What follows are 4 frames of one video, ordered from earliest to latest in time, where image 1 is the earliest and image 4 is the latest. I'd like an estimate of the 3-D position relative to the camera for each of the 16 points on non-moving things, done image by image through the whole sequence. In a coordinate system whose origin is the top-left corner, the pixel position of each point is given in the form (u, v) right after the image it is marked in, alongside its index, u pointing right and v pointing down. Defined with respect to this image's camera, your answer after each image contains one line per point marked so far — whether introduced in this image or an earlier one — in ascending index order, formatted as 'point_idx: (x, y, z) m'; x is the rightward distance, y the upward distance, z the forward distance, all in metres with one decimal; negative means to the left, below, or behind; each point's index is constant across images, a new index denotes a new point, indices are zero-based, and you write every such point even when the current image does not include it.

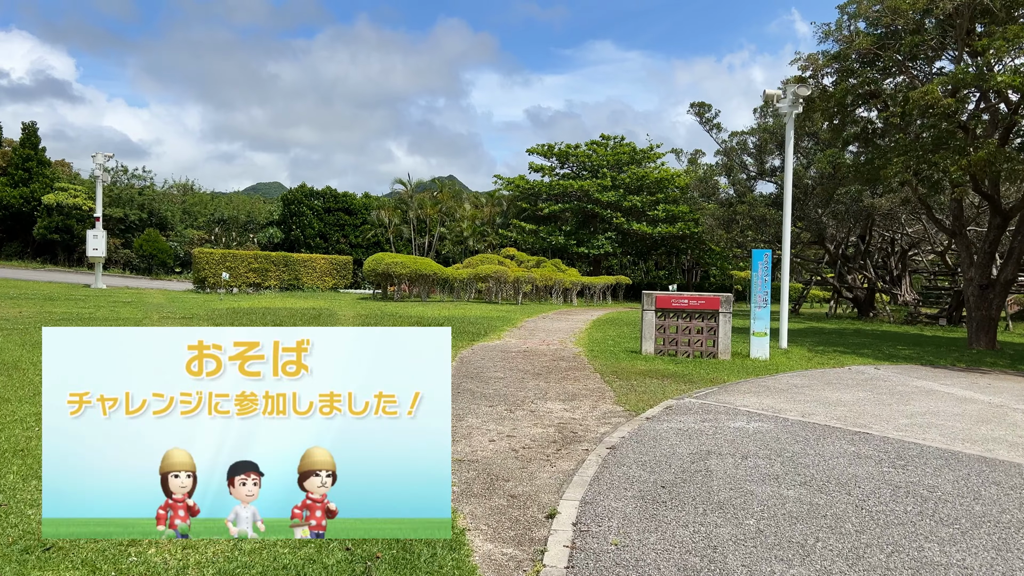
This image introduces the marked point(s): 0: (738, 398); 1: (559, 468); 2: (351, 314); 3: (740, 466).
0: (+2.7, -1.3, +7.8) m
1: (+0.3, -1.3, +4.8) m
2: (-4.7, -0.7, +18.7) m
3: (+1.7, -1.3, +4.9) m
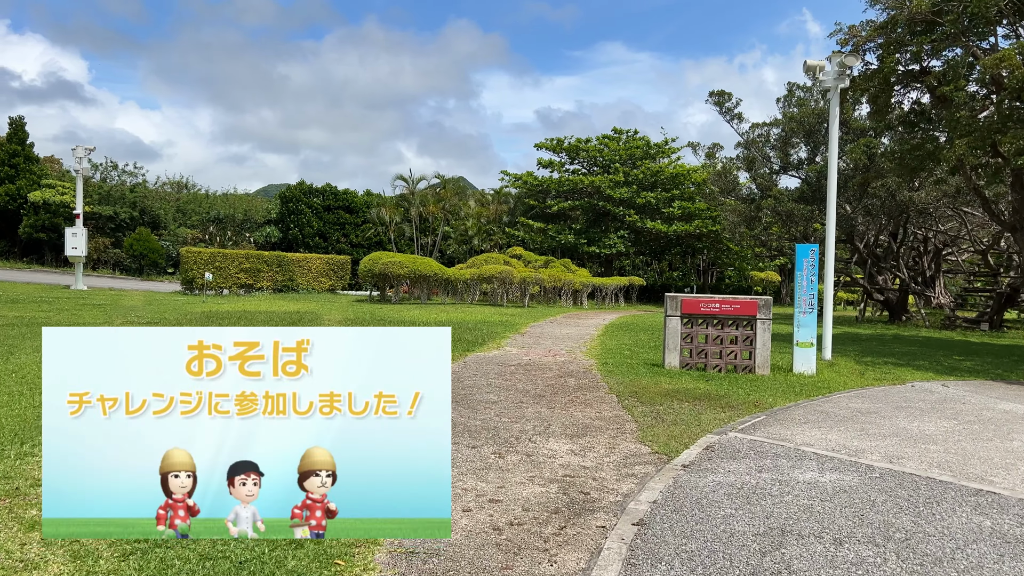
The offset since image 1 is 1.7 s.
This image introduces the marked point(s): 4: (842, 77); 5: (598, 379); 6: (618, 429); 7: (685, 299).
0: (+2.7, -1.3, +6.1) m
1: (+0.2, -1.3, +3.2) m
2: (-4.6, -0.8, +17.2) m
3: (+1.6, -1.4, +3.2) m
4: (+5.6, +3.5, +11.0) m
5: (+1.1, -1.2, +8.3) m
6: (+1.0, -1.3, +5.9) m
7: (+2.5, -0.2, +9.4) m
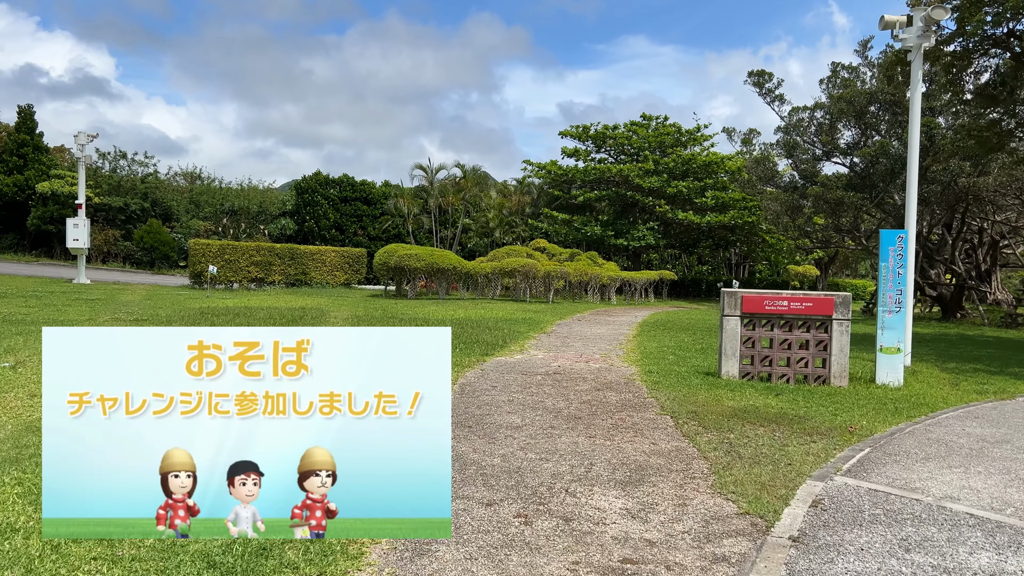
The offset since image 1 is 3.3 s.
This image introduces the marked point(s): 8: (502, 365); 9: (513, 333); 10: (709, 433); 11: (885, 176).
0: (+2.9, -1.3, +4.6) m
1: (+0.4, -1.3, +1.7) m
2: (-4.0, -0.6, +15.9) m
3: (+1.7, -1.3, +1.7) m
4: (+5.9, +3.6, +9.3) m
5: (+1.4, -1.1, +6.8) m
6: (+1.2, -1.2, +4.4) m
7: (+2.8, -0.1, +7.8) m
8: (-0.1, -1.0, +8.6) m
9: (0.0, -0.8, +12.2) m
10: (+1.6, -1.2, +5.5) m
11: (+10.7, +3.2, +18.7) m
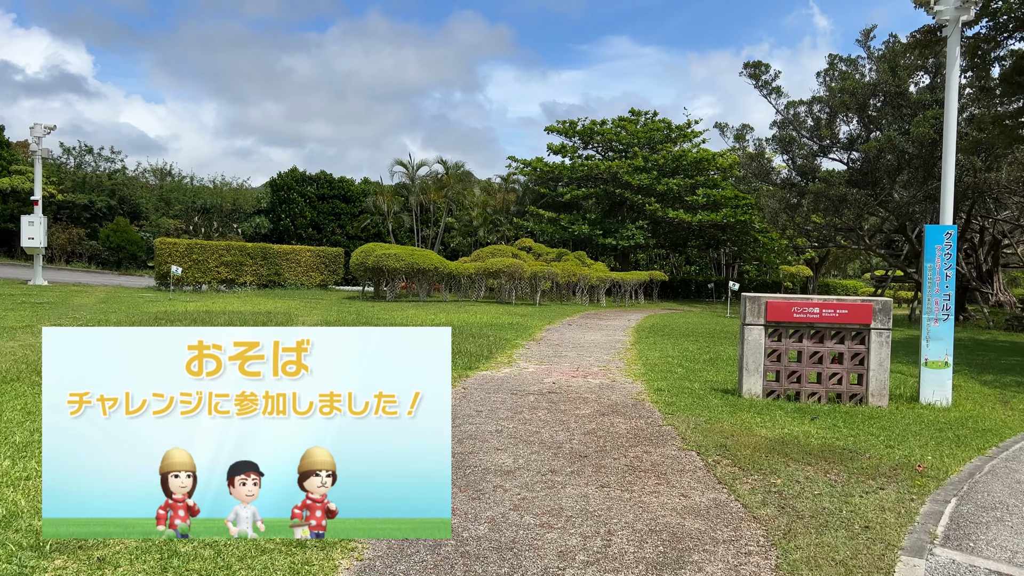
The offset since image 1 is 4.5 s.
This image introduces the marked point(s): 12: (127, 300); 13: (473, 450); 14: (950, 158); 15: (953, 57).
0: (+2.8, -1.3, +3.5) m
1: (+0.4, -1.4, +0.6) m
2: (-4.3, -0.7, +14.6) m
3: (+1.7, -1.4, +0.6) m
4: (+5.8, +3.6, +8.3) m
5: (+1.3, -1.2, +5.7) m
6: (+1.1, -1.3, +3.3) m
7: (+2.7, -0.1, +6.7) m
8: (-0.3, -1.1, +7.4) m
9: (-0.2, -0.9, +11.0) m
10: (+1.6, -1.3, +4.4) m
11: (+10.3, +3.2, +17.8) m
12: (-10.8, -0.2, +18.2) m
13: (-0.3, -1.2, +4.8) m
14: (+5.4, +1.6, +8.0) m
15: (+5.5, +2.9, +8.0) m
